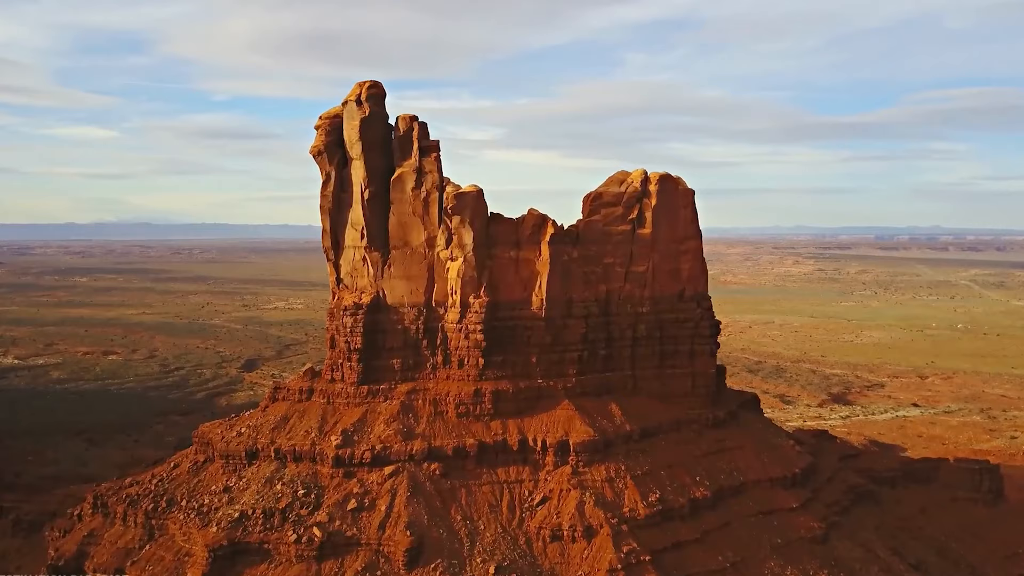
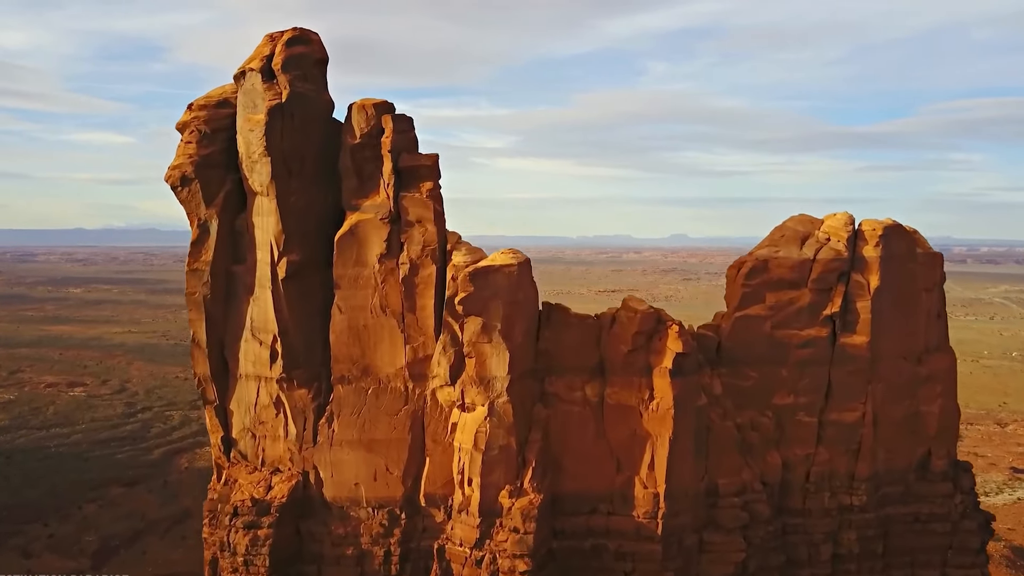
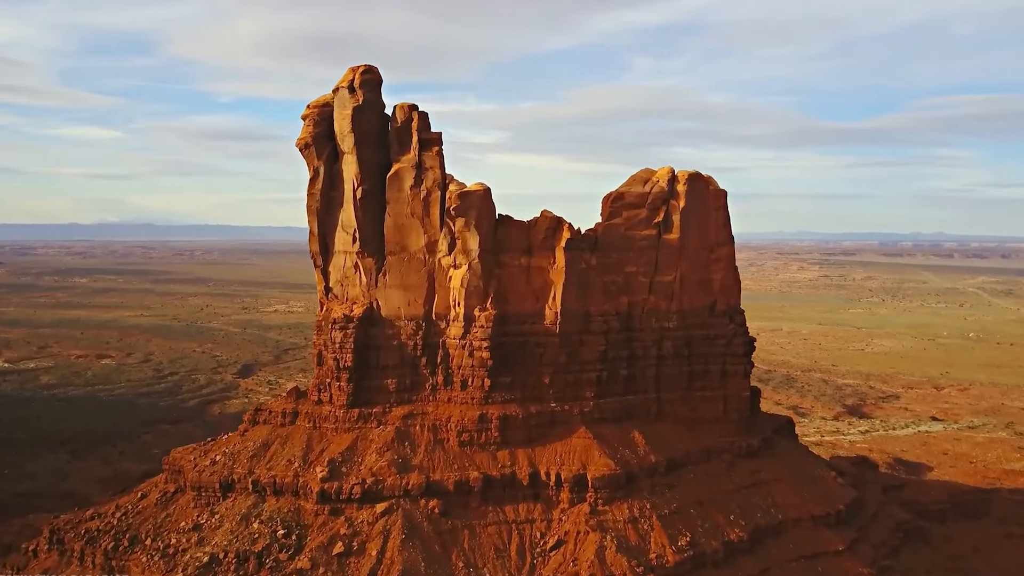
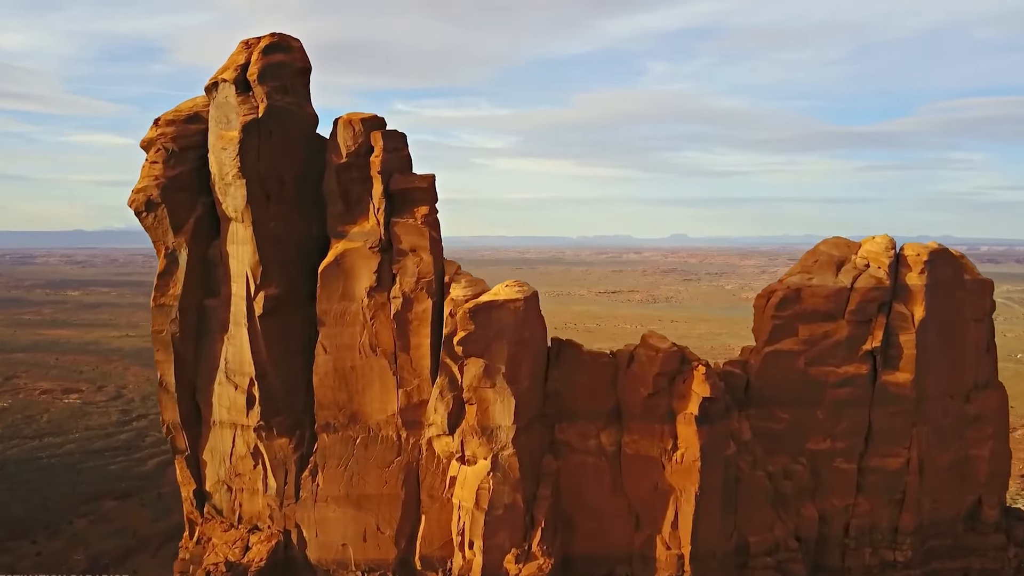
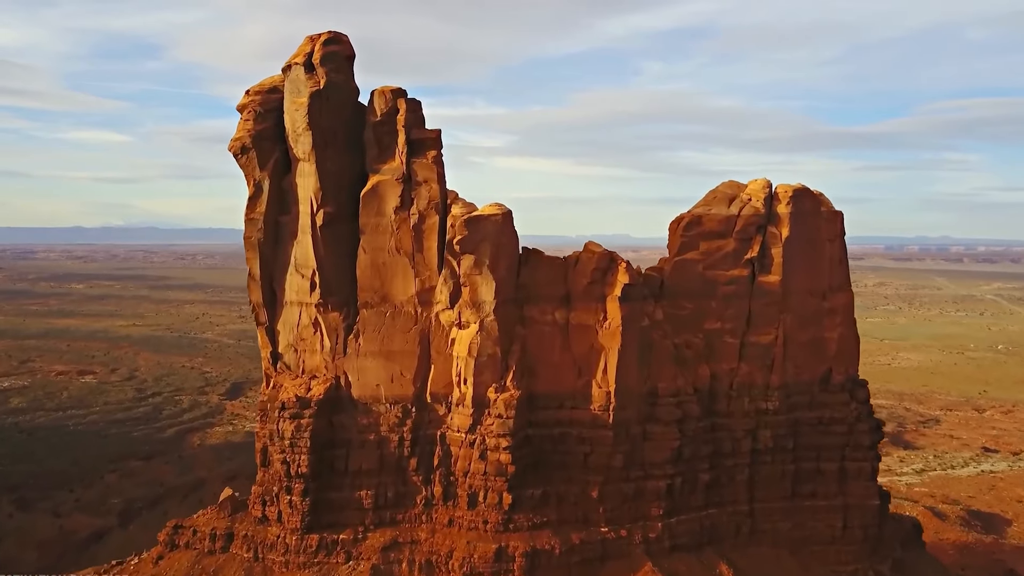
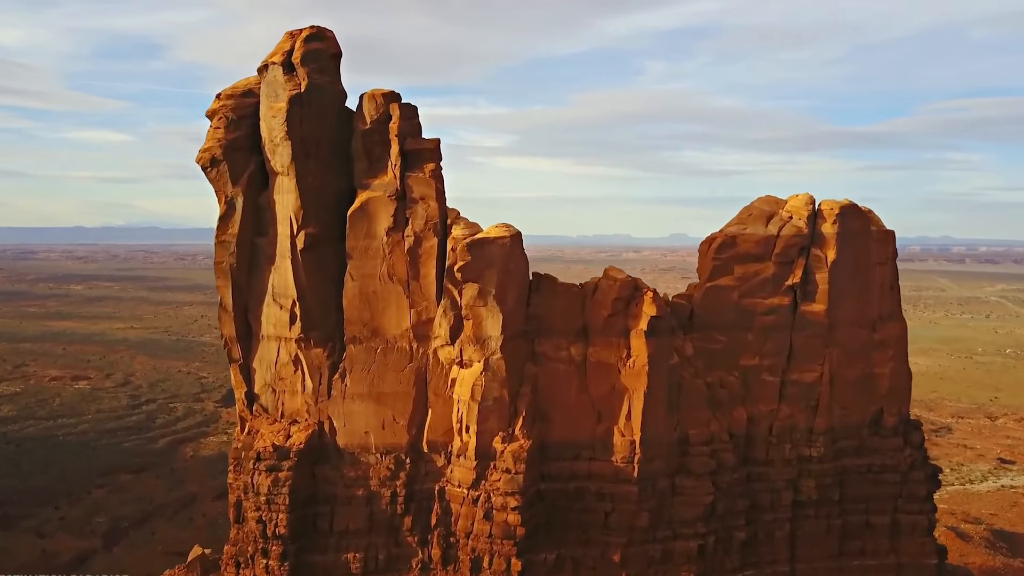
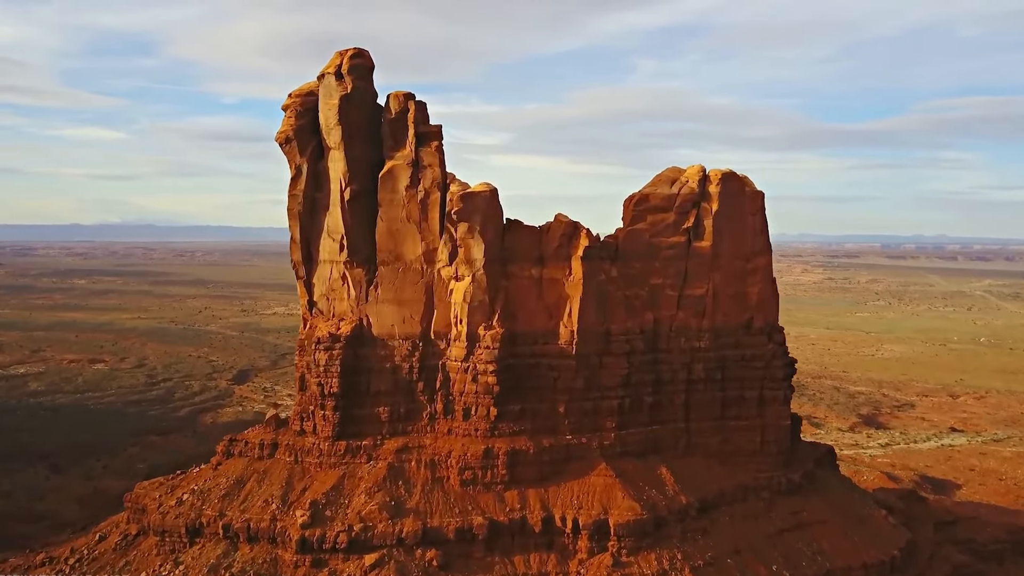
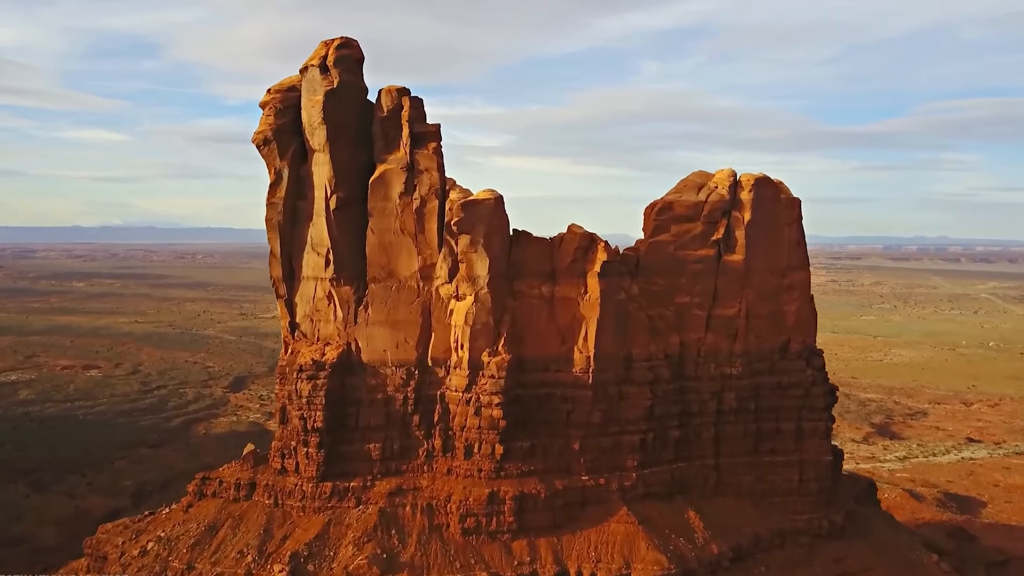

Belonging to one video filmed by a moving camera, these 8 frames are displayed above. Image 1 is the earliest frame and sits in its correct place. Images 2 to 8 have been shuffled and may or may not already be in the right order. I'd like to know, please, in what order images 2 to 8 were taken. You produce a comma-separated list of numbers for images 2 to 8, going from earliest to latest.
3, 7, 8, 5, 6, 2, 4
